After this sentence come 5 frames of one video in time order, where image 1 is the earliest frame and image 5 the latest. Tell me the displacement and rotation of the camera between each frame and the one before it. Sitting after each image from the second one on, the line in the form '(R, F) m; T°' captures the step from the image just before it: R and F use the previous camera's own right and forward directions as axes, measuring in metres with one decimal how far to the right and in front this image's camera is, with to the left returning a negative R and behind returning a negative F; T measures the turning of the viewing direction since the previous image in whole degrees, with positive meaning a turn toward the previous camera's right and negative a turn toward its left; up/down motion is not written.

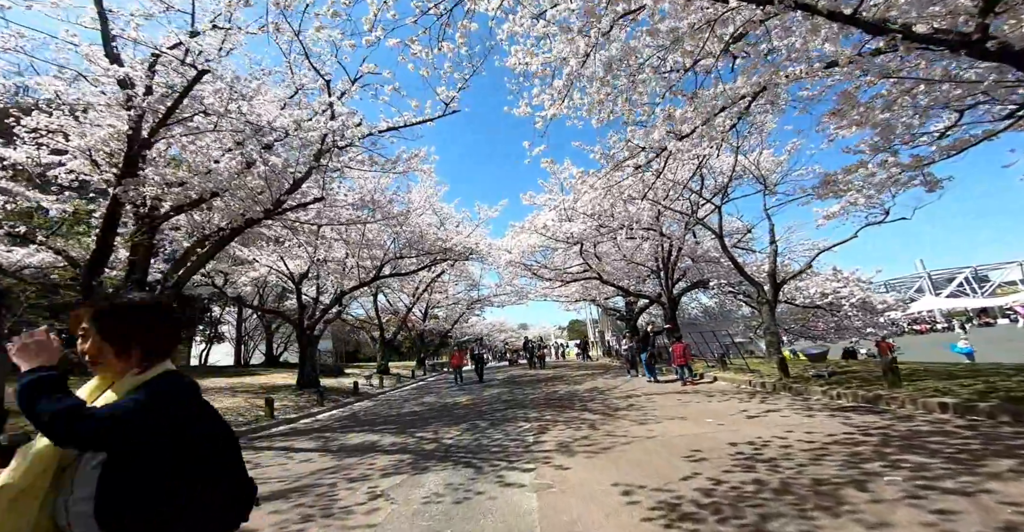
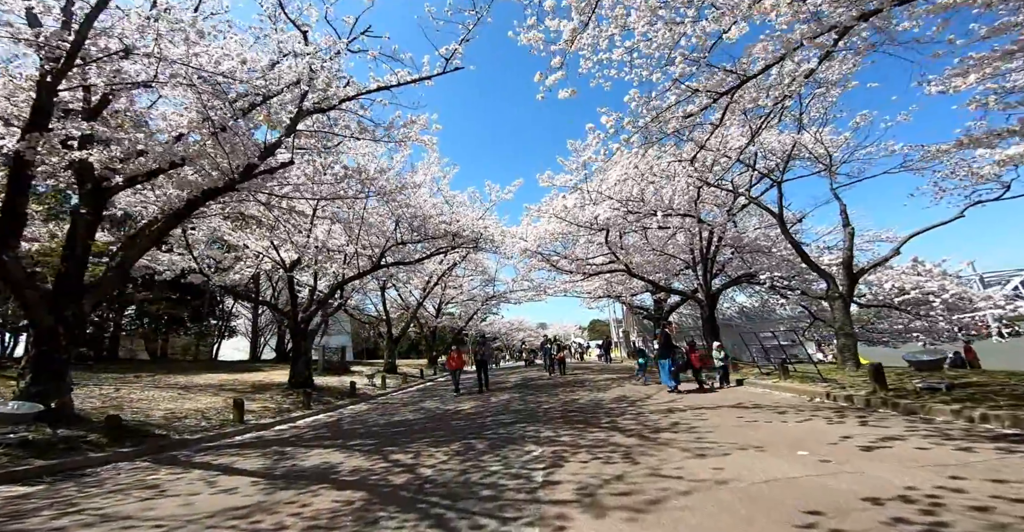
(+0.2, +1.8) m; -3°
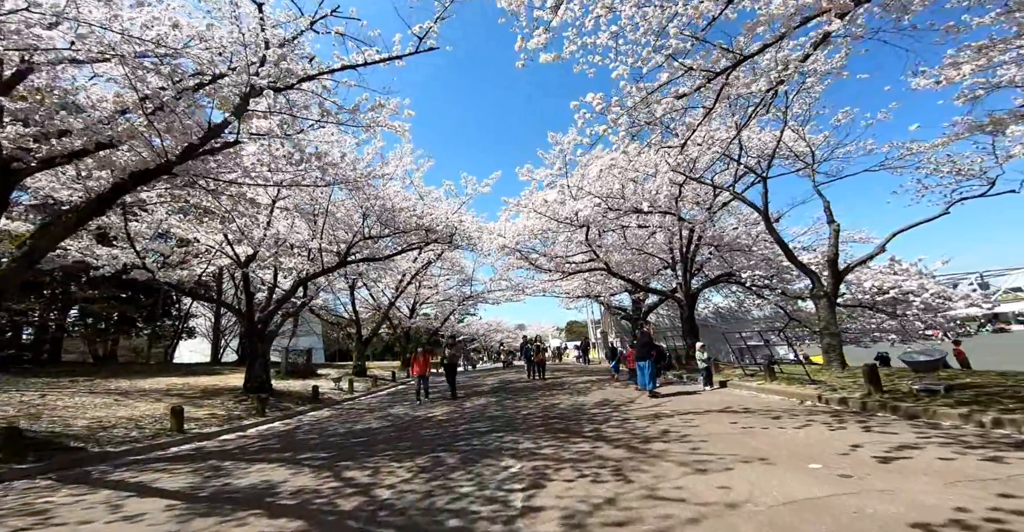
(0.0, +0.6) m; +3°
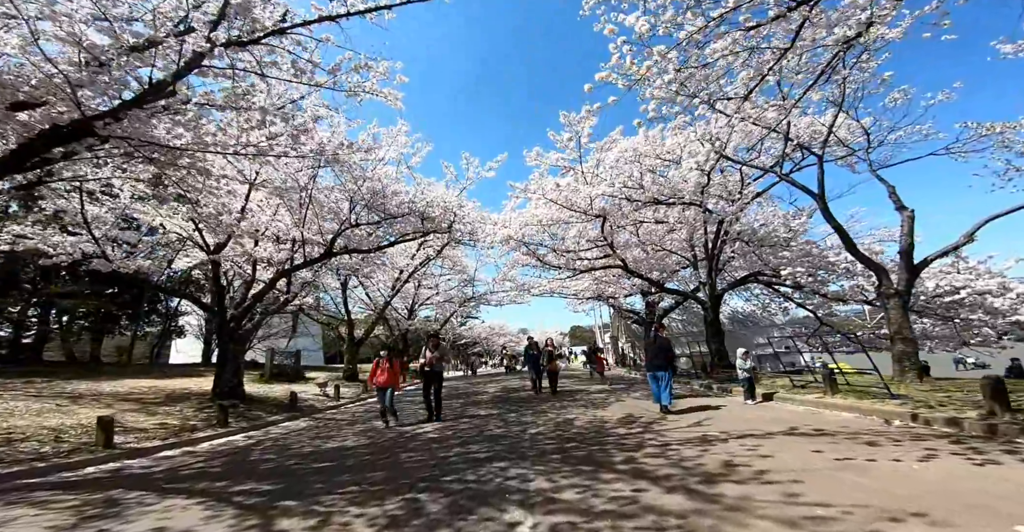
(-0.1, +1.5) m; 0°
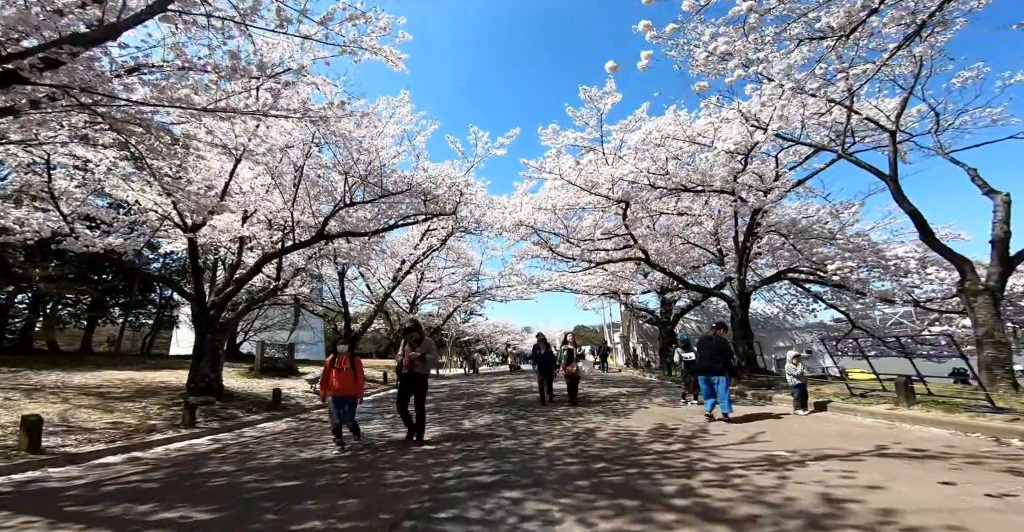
(-0.1, +1.2) m; -1°
